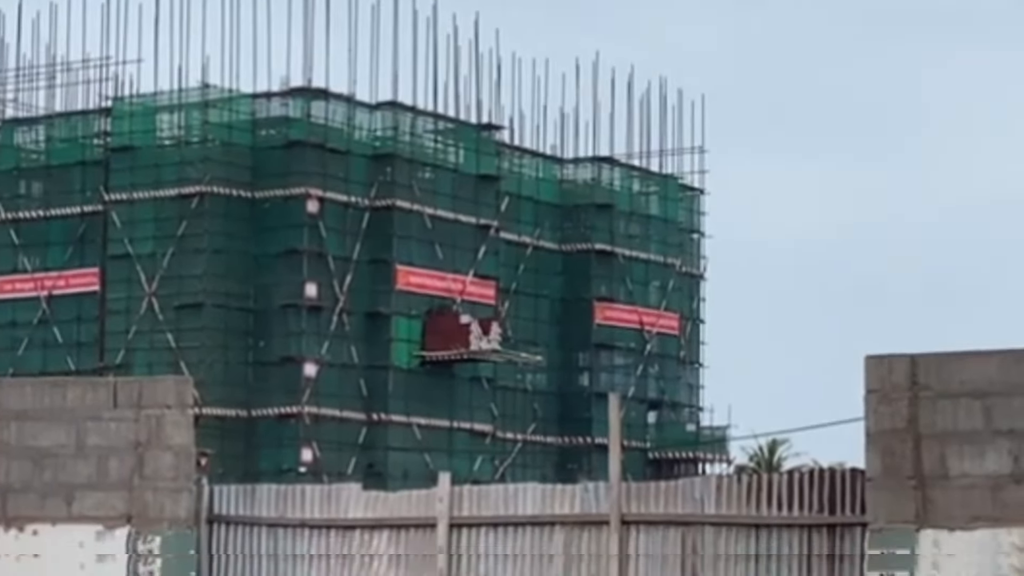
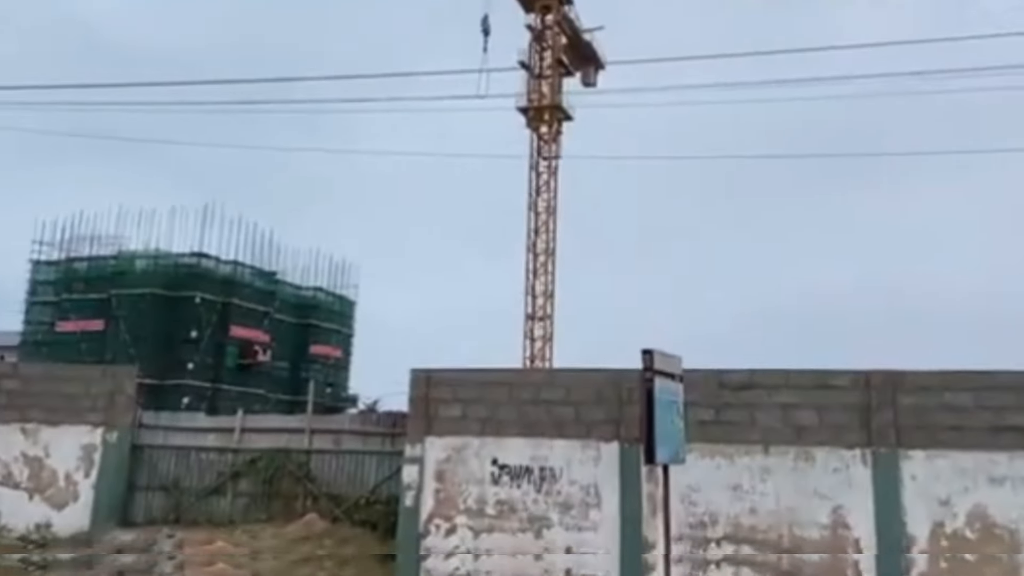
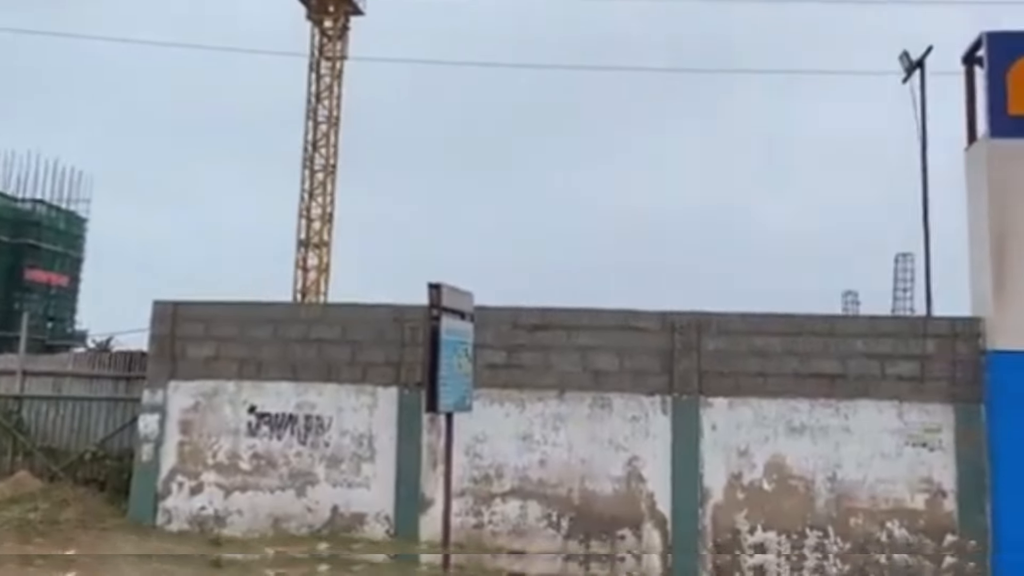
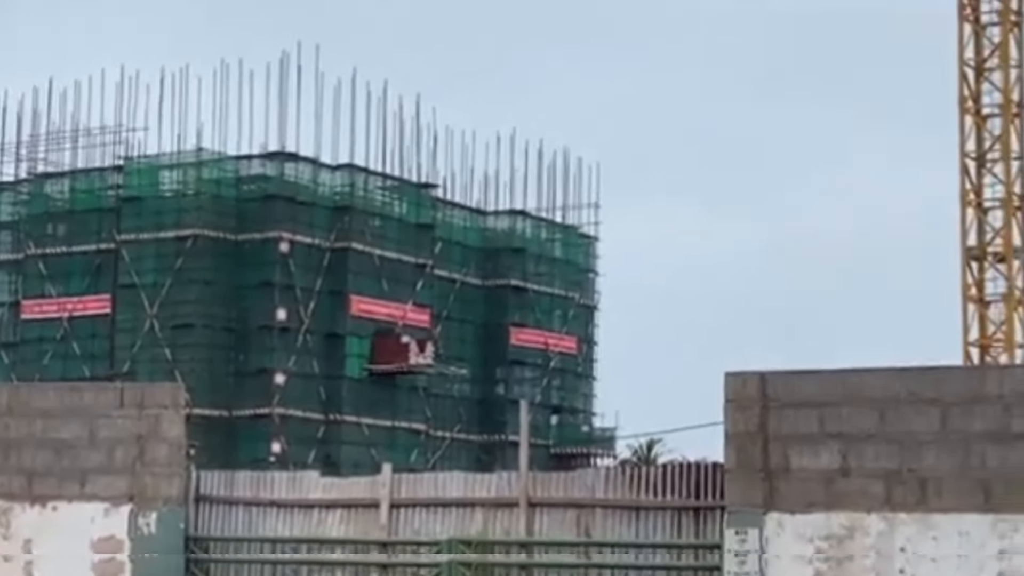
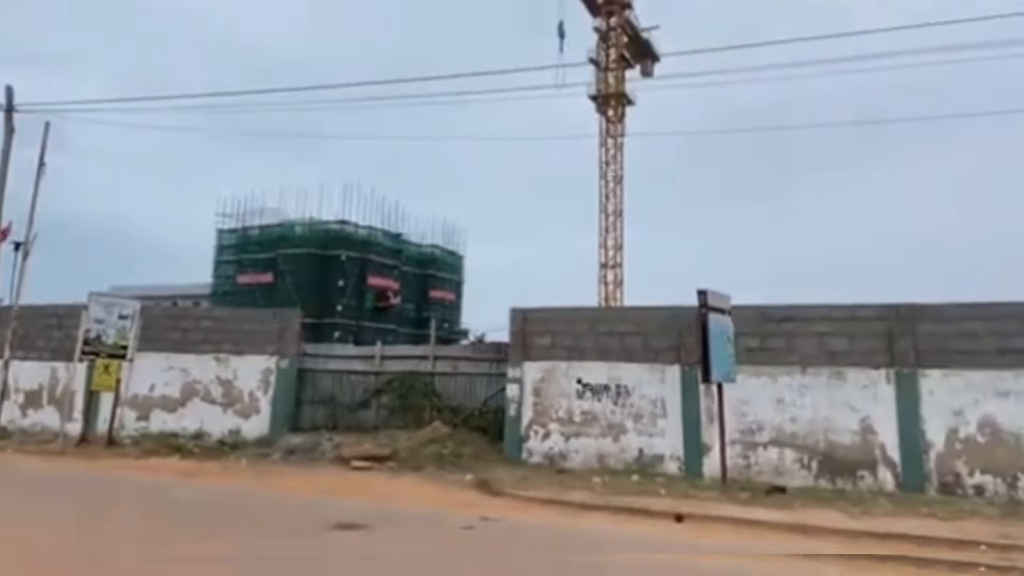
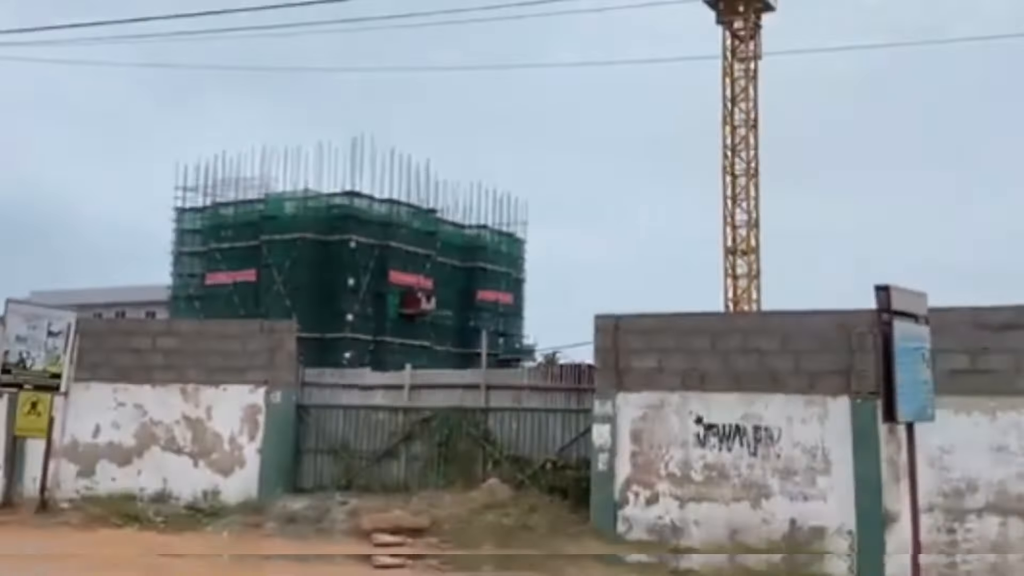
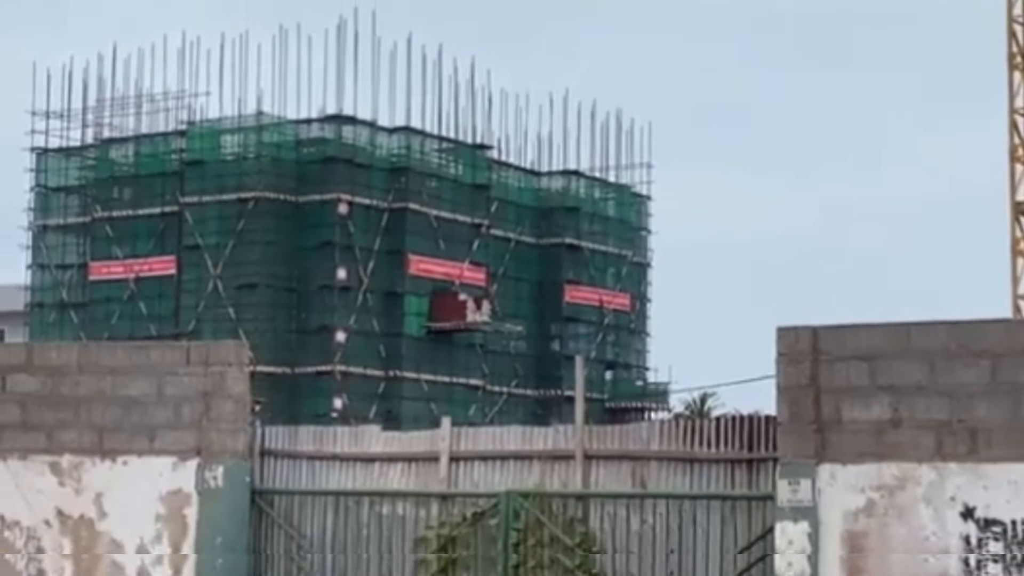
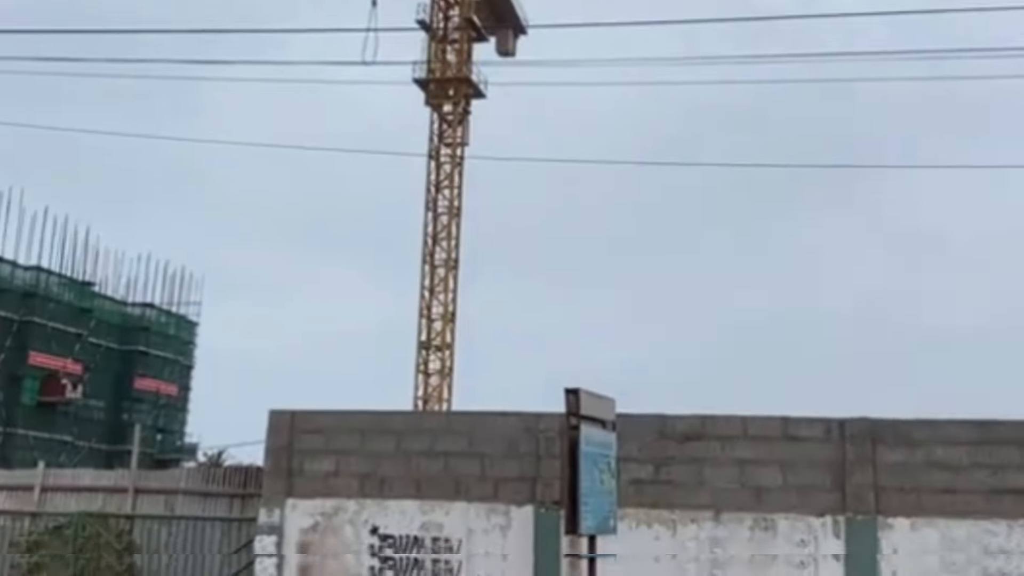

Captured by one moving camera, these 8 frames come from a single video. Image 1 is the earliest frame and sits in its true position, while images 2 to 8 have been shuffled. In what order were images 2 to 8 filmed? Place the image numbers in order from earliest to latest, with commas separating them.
7, 4, 6, 5, 2, 8, 3
